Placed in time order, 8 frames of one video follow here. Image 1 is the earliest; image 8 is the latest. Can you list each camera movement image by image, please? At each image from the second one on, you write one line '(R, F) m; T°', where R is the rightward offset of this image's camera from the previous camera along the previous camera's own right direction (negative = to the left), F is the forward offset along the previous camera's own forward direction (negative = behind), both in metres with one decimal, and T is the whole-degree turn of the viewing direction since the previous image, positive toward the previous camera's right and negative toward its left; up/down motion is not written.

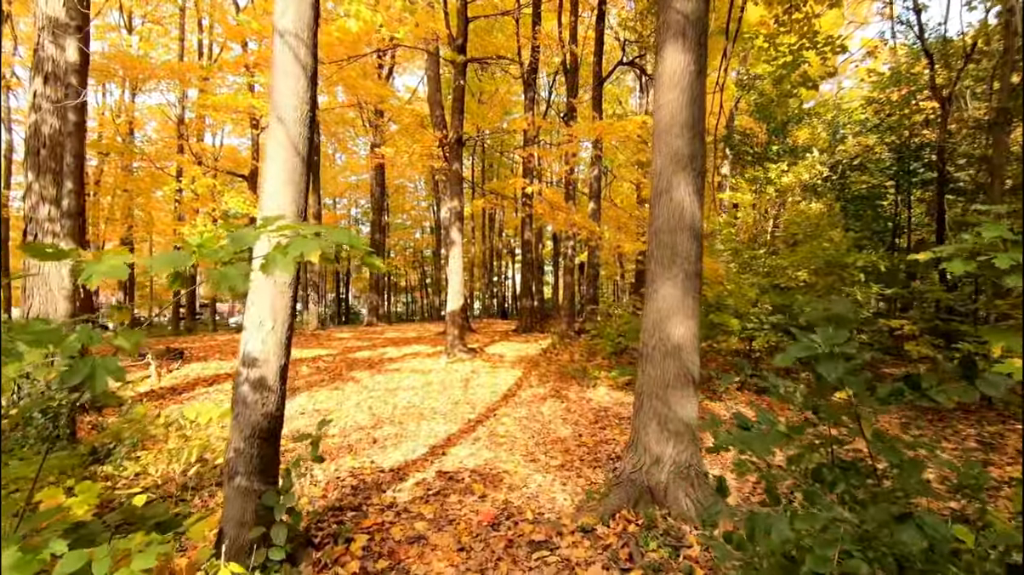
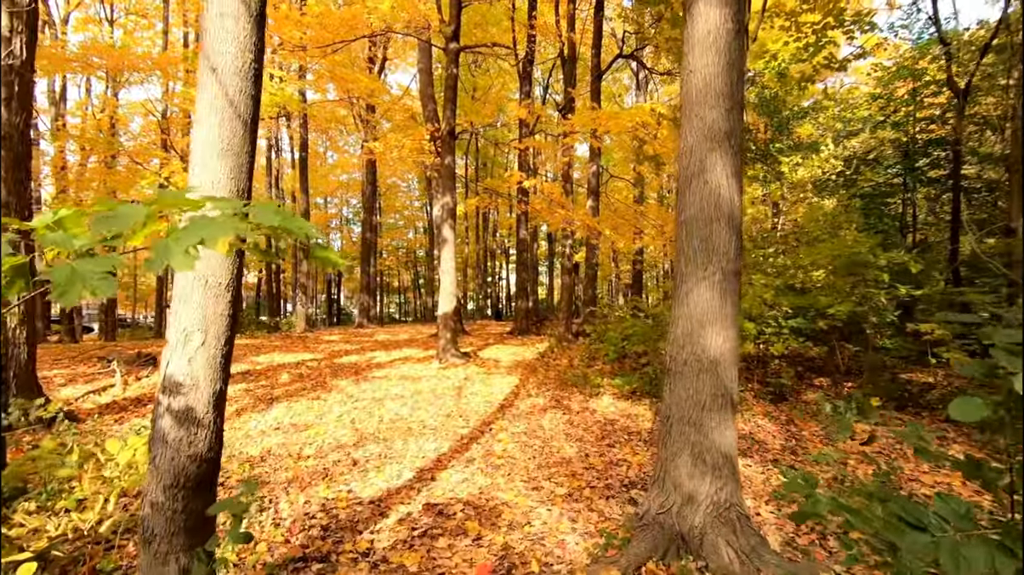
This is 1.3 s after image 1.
(0.0, +0.6) m; +1°
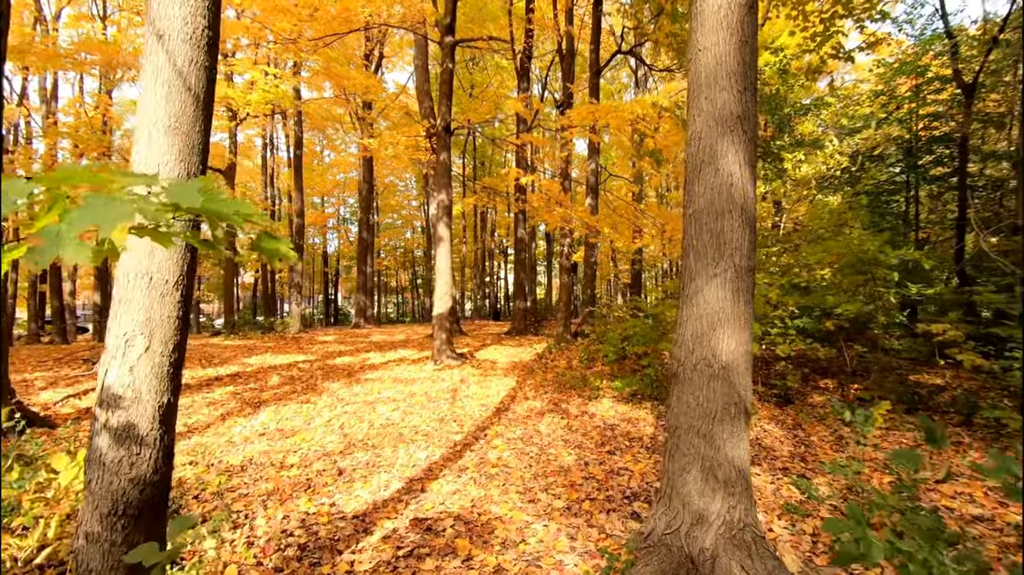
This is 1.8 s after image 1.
(0.0, +0.3) m; 0°
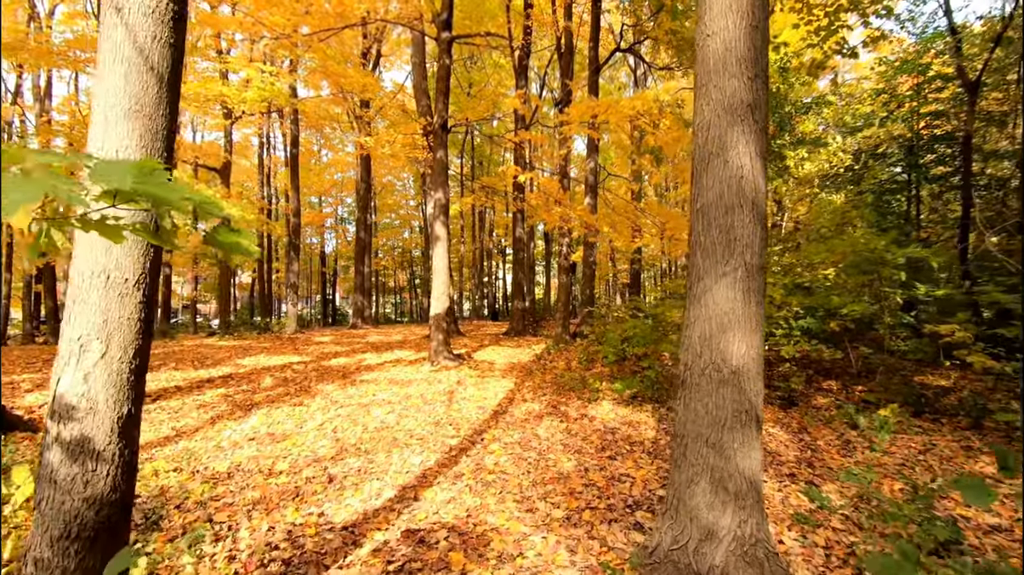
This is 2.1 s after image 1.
(0.0, +0.2) m; 0°
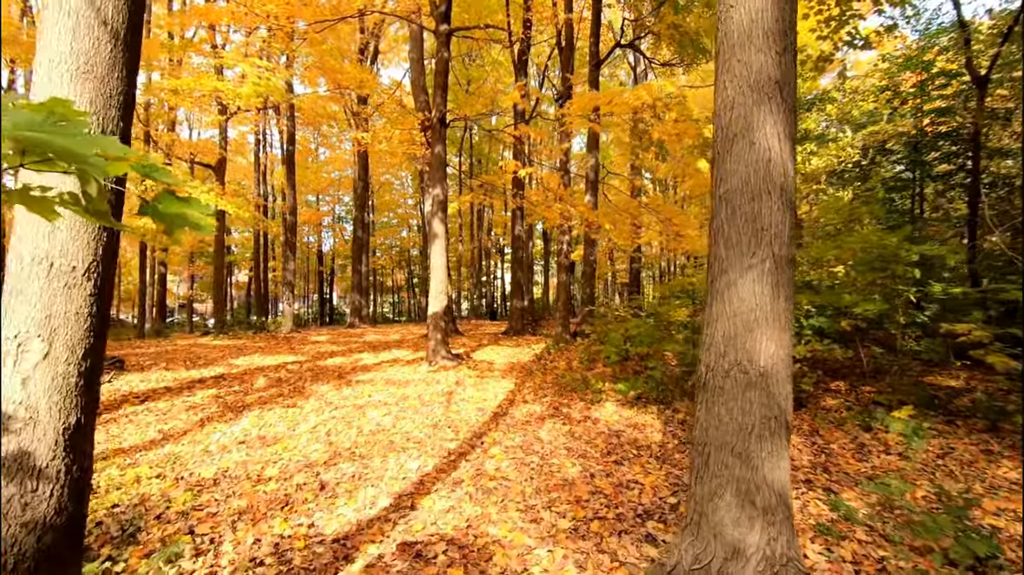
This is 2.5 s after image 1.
(0.0, +0.2) m; 0°
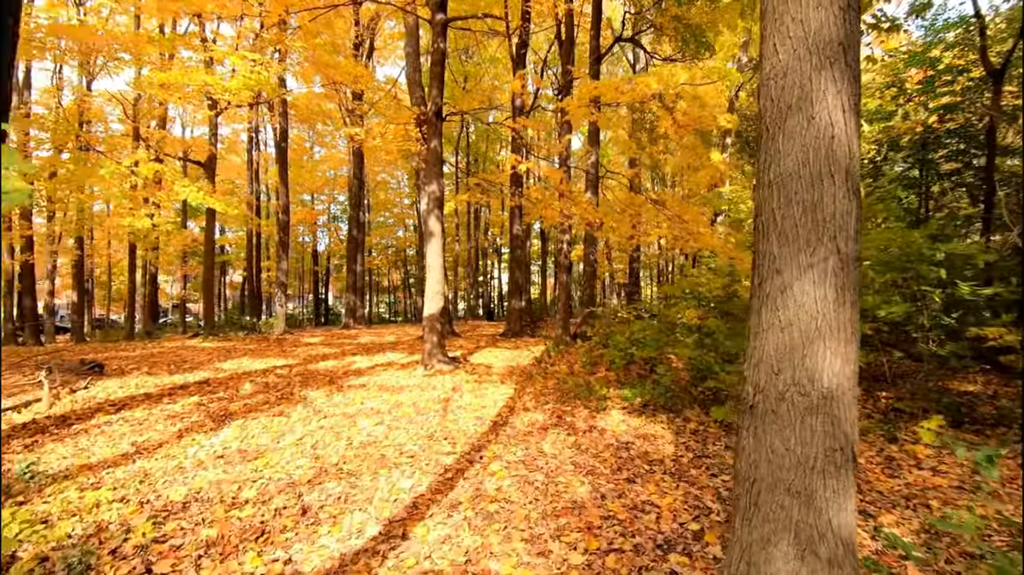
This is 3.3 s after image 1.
(0.0, +0.4) m; 0°
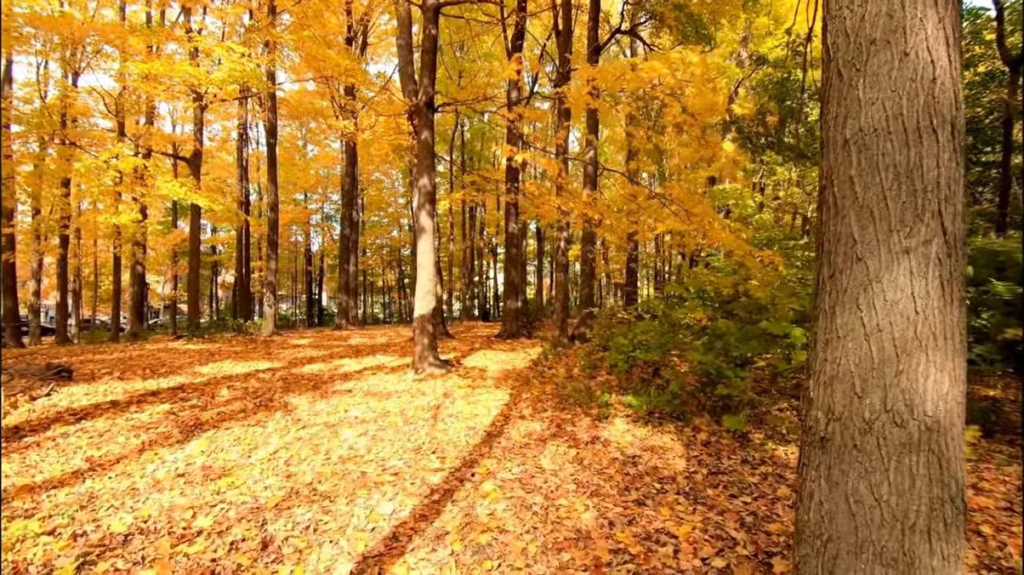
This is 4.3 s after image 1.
(0.0, +0.5) m; 0°
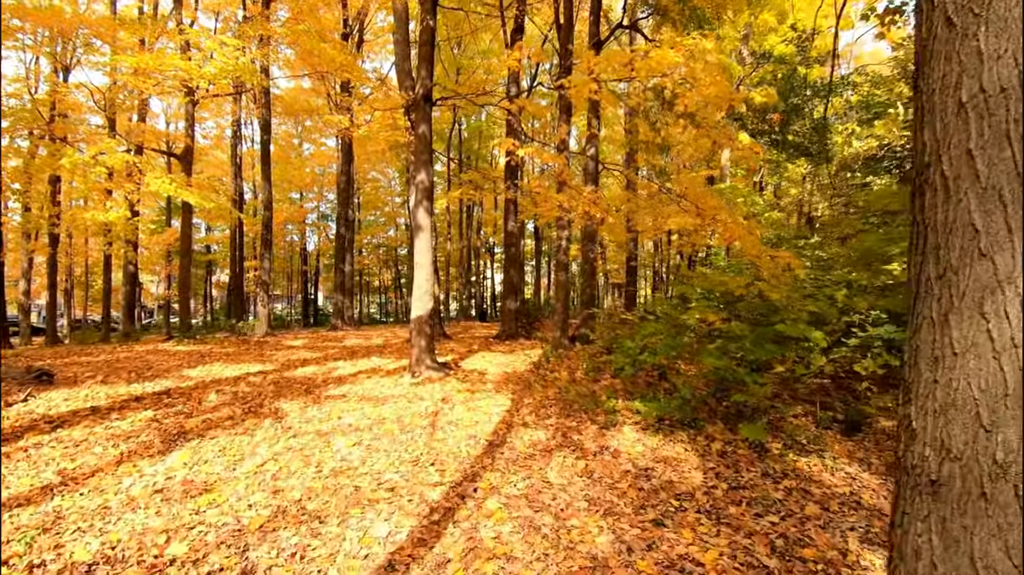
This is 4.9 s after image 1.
(-0.1, +0.3) m; 0°
